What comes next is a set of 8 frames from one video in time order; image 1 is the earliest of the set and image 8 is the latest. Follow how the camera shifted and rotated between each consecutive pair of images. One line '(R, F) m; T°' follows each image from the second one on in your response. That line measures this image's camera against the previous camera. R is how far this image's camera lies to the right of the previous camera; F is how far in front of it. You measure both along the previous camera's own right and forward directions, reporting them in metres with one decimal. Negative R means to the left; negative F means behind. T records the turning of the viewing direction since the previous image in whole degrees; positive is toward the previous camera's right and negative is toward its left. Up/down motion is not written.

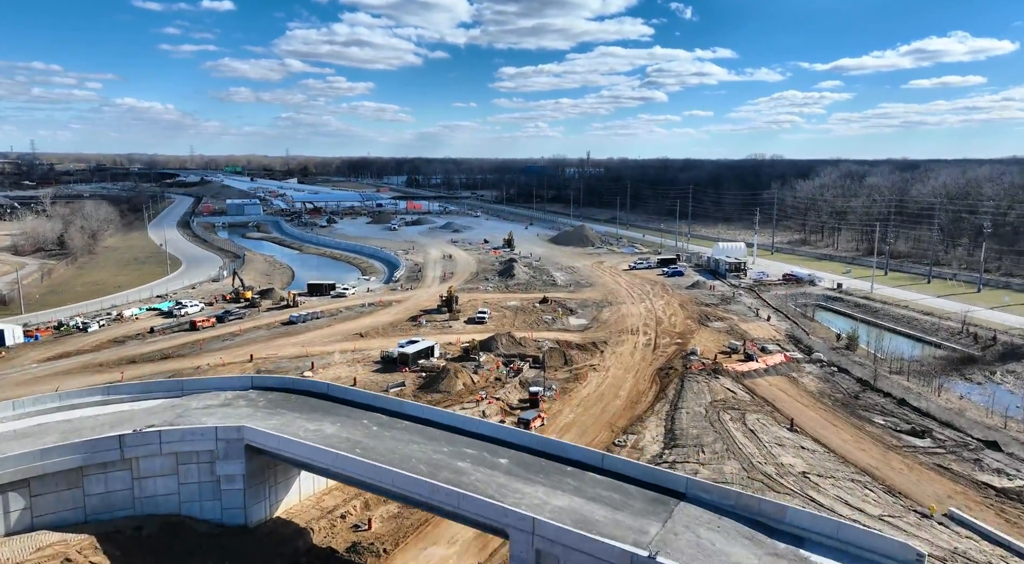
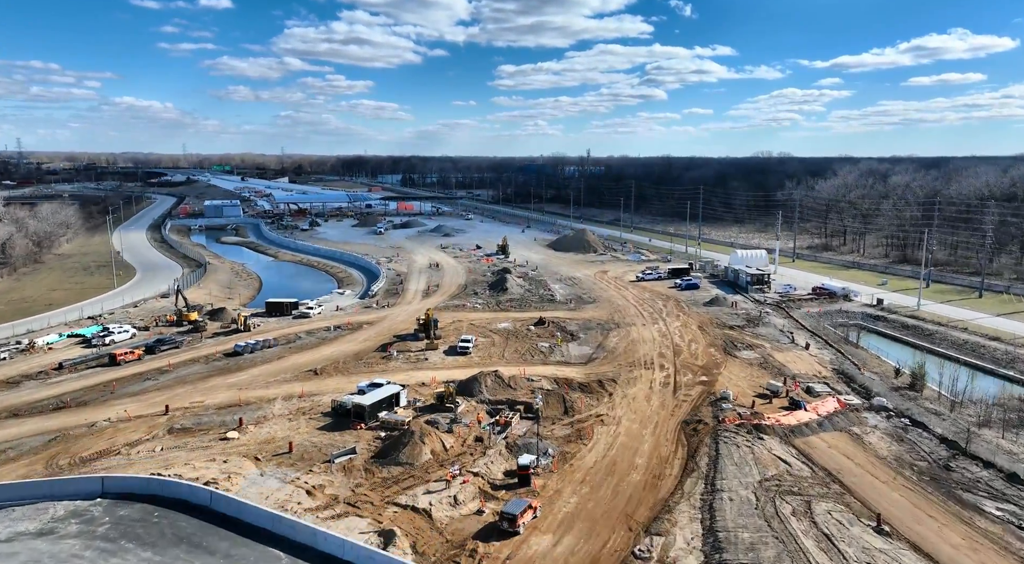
(+0.4, +5.4) m; 0°
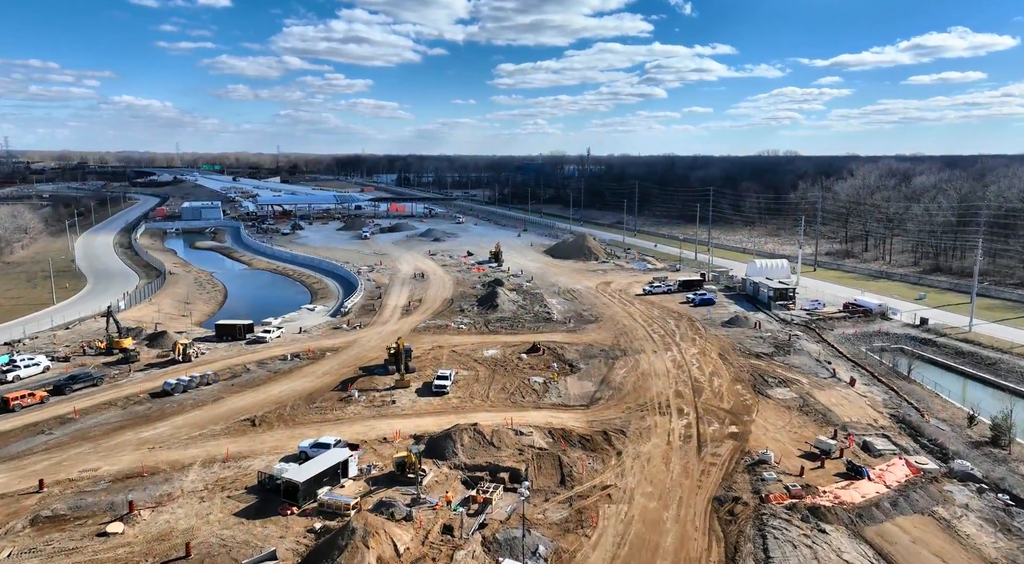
(+0.4, +4.6) m; 0°
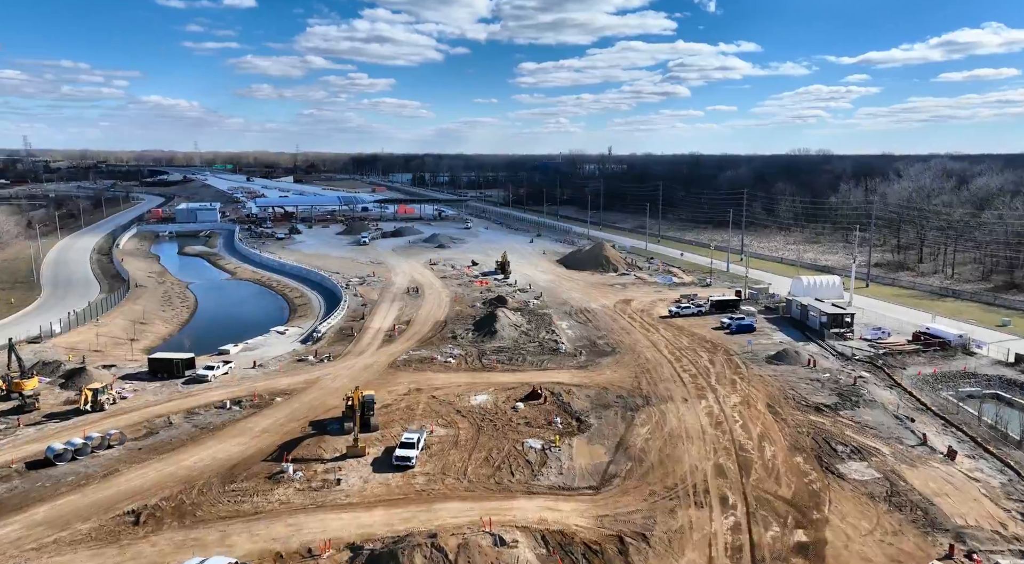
(+0.8, +5.5) m; -2°
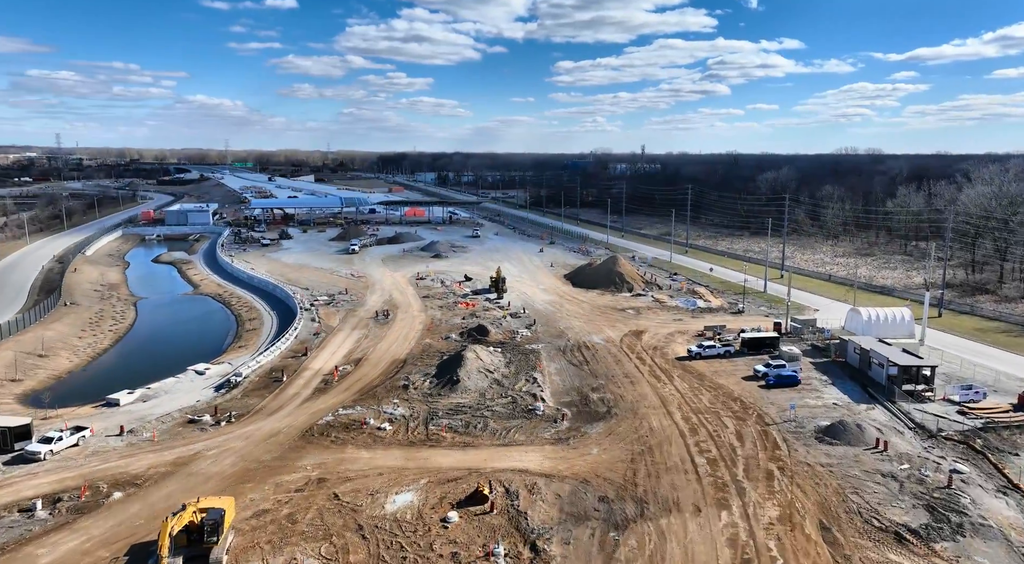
(+2.2, +6.8) m; -3°
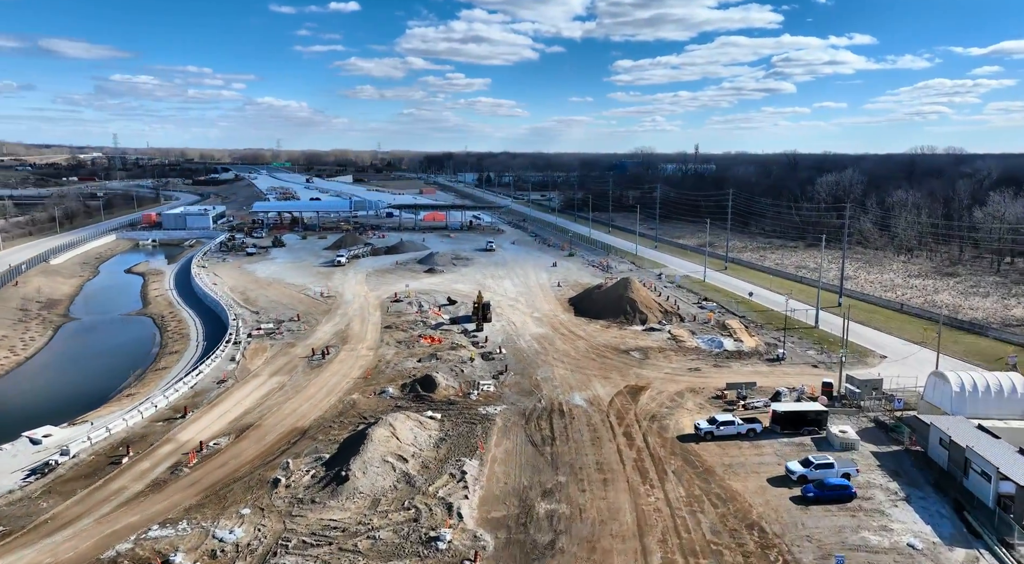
(+3.3, +7.4) m; -5°
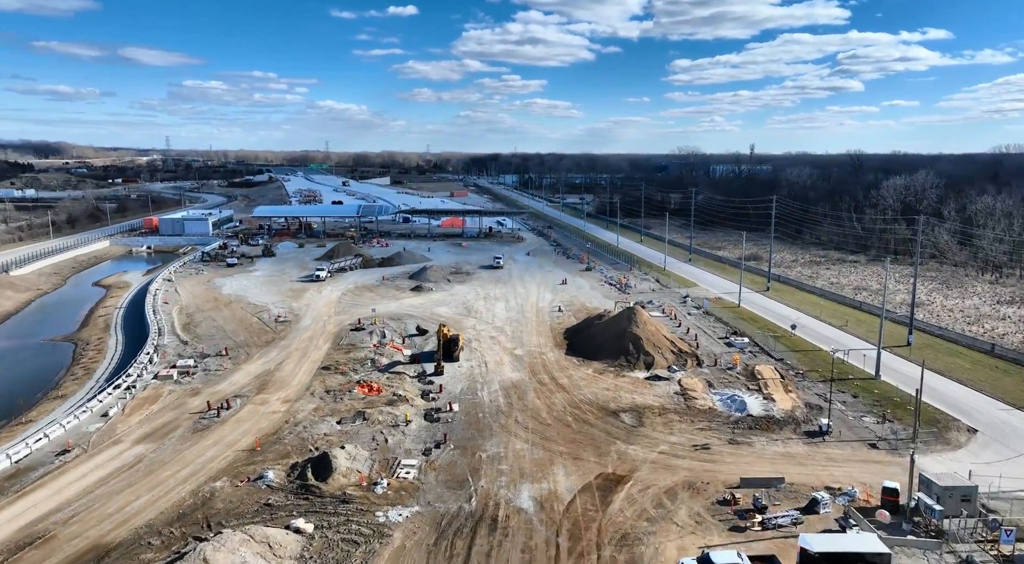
(+3.1, +6.6) m; -5°
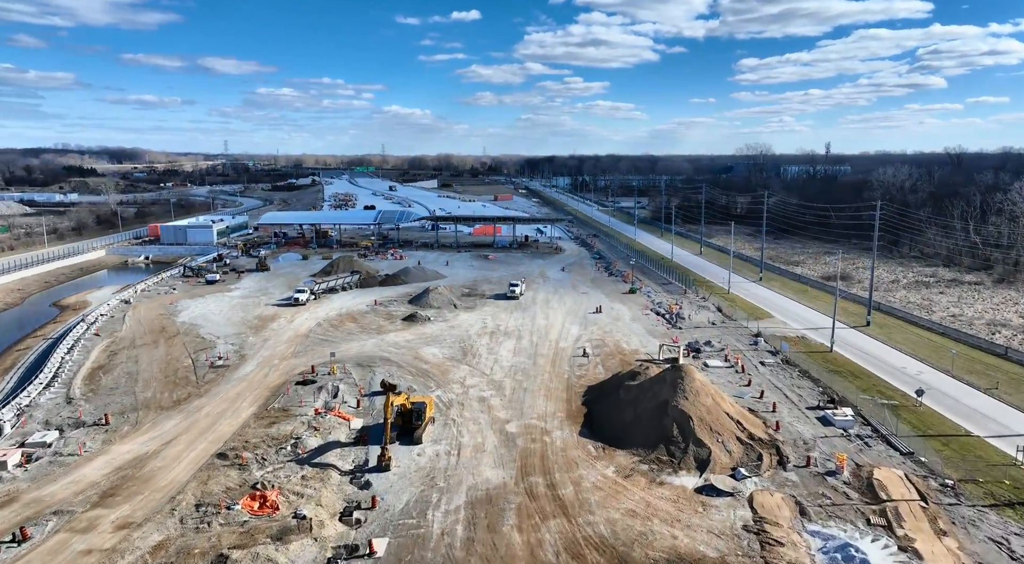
(+1.9, +8.6) m; -5°
